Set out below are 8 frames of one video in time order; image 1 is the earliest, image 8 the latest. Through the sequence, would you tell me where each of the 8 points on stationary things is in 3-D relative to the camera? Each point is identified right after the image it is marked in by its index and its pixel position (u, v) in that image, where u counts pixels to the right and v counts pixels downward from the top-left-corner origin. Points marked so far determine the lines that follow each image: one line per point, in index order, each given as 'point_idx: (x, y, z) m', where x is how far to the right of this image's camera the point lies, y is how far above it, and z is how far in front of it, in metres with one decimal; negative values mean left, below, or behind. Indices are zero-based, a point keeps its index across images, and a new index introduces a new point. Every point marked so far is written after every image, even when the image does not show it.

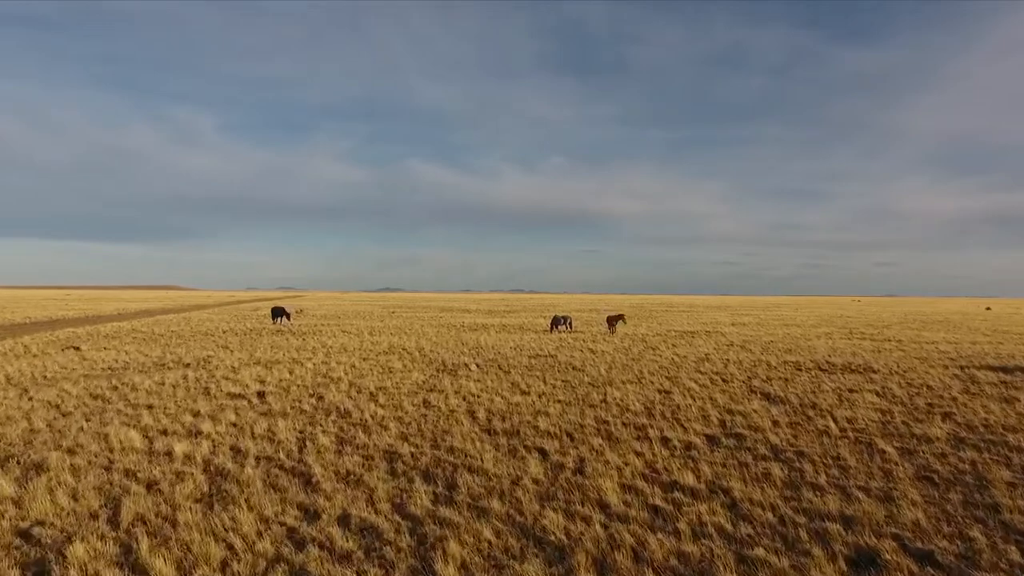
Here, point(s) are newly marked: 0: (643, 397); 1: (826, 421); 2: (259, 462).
0: (+2.7, -2.3, +11.9) m
1: (+5.2, -2.2, +9.6) m
2: (-3.2, -2.2, +7.4) m
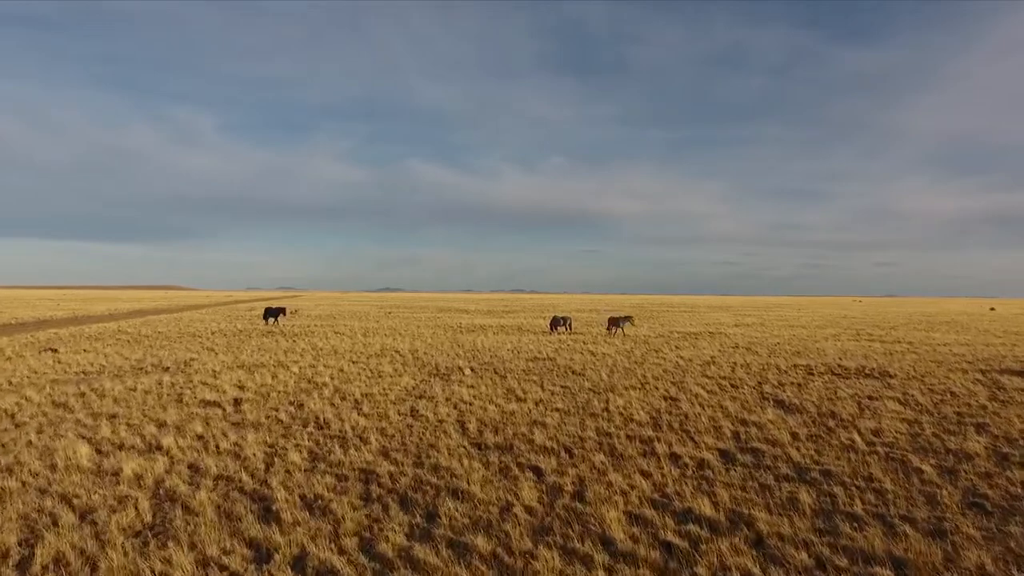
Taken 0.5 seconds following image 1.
0: (+2.6, -2.3, +11.1) m
1: (+5.1, -2.2, +8.7) m
2: (-3.3, -2.2, +6.5) m
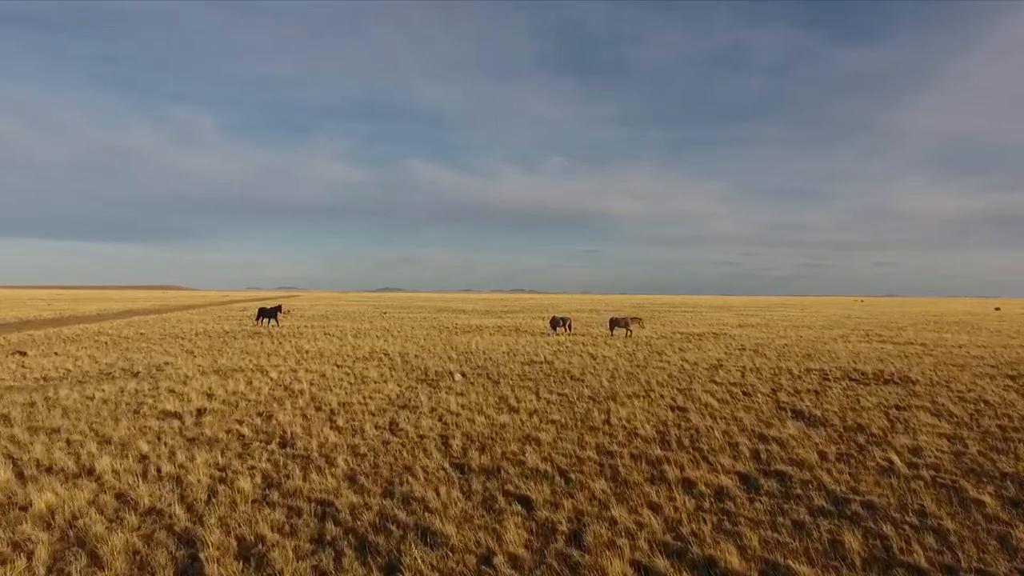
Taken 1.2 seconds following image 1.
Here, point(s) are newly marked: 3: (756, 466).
0: (+2.4, -2.2, +10.0) m
1: (+4.9, -2.2, +7.7) m
2: (-3.5, -2.2, +5.5) m
3: (+3.0, -2.2, +7.2) m
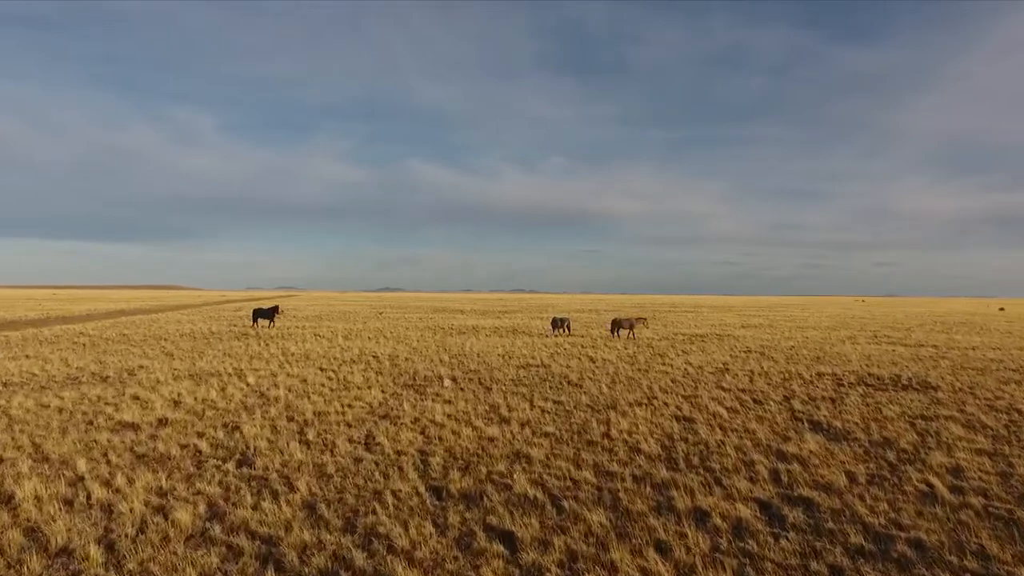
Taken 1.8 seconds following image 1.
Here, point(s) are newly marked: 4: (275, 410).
0: (+2.3, -2.2, +9.1) m
1: (+4.7, -2.1, +6.7) m
2: (-3.6, -2.2, +4.6) m
3: (+2.8, -2.2, +6.2) m
4: (-4.3, -2.2, +10.5) m
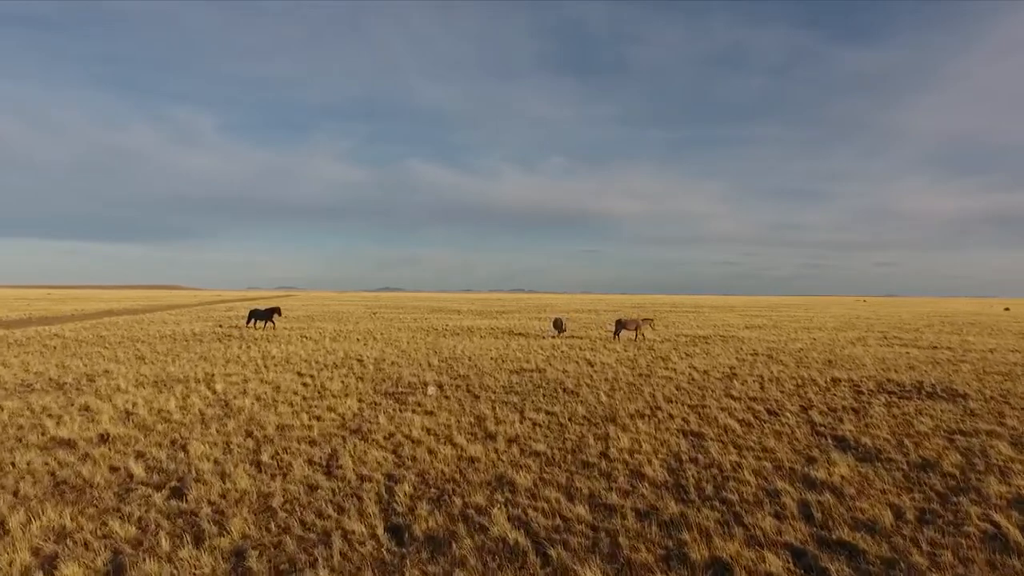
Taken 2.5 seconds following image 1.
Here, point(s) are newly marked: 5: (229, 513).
0: (+2.0, -2.2, +8.0) m
1: (+4.5, -2.1, +5.6) m
2: (-3.8, -2.1, +3.5) m
3: (+2.6, -2.2, +5.1) m
4: (-4.5, -2.2, +9.4) m
5: (-2.7, -2.2, +5.6) m
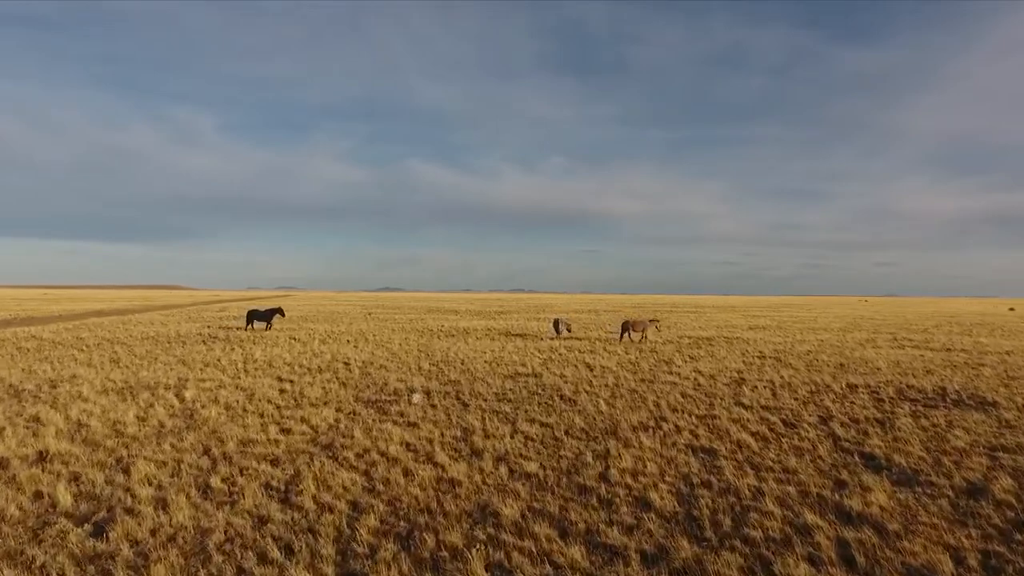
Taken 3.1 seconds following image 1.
0: (+1.9, -2.2, +7.0) m
1: (+4.4, -2.1, +4.7) m
2: (-4.0, -2.1, +2.5) m
3: (+2.5, -2.1, +4.2) m
4: (-4.6, -2.2, +8.5) m
5: (-2.9, -2.2, +4.7) m
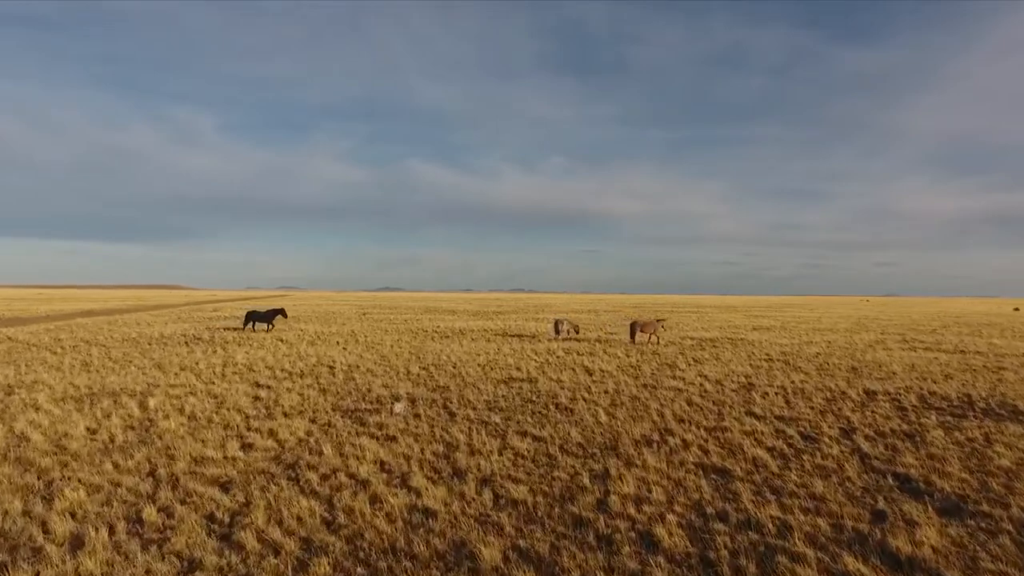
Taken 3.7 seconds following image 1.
0: (+1.7, -2.2, +6.1) m
1: (+4.2, -2.1, +3.8) m
2: (-4.1, -2.1, +1.6) m
3: (+2.3, -2.1, +3.3) m
4: (-4.8, -2.1, +7.5) m
5: (-3.0, -2.1, +3.8) m
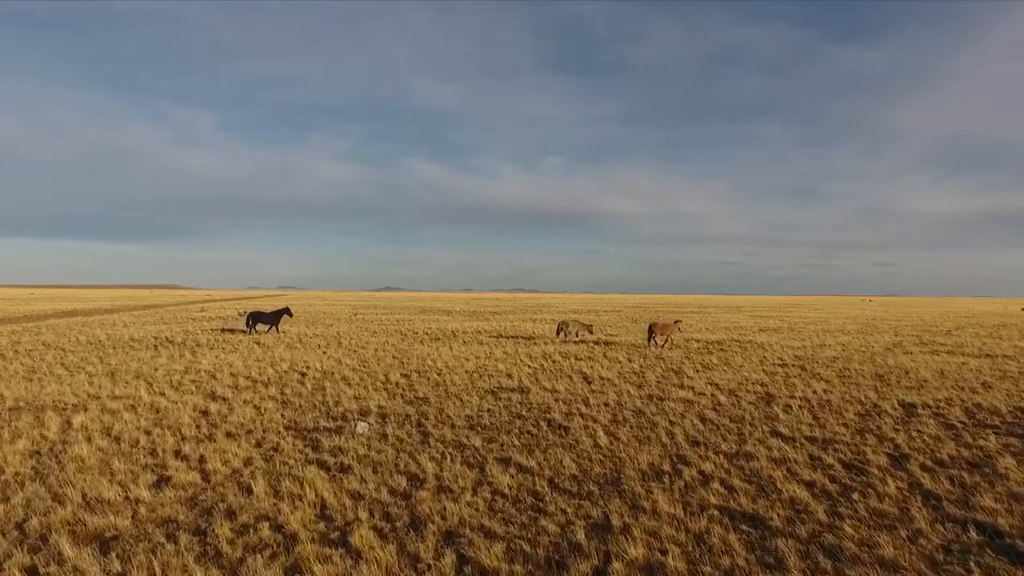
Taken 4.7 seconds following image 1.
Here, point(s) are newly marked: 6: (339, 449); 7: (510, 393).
0: (+1.5, -2.2, +4.6) m
1: (+4.0, -2.1, +2.2) m
2: (-4.4, -2.1, +0.1) m
3: (+2.1, -2.1, +1.7) m
4: (-5.0, -2.1, +6.0) m
5: (-3.3, -2.1, +2.2) m
6: (-2.3, -2.2, +7.9) m
7: (0.0, -2.2, +12.3) m
